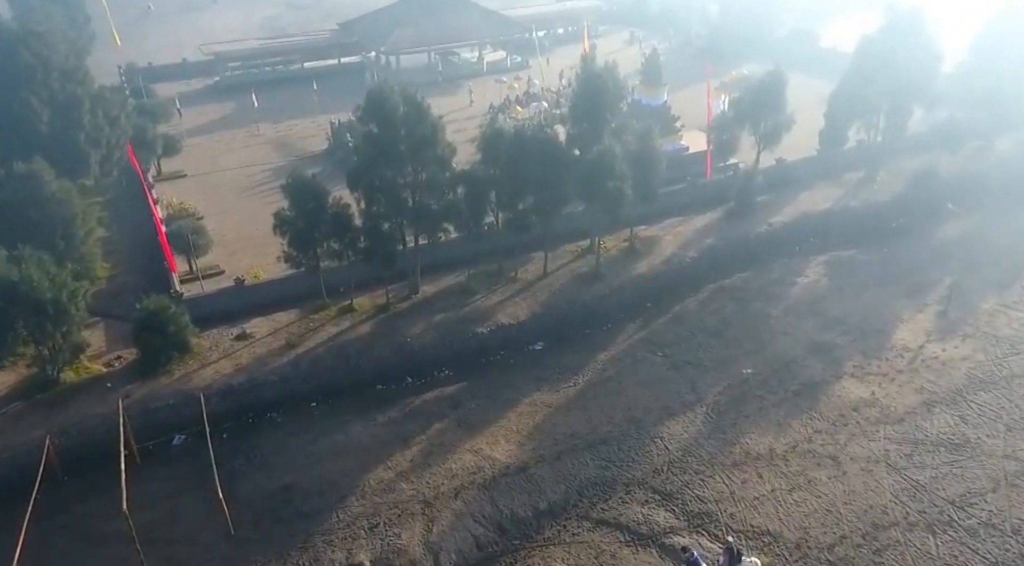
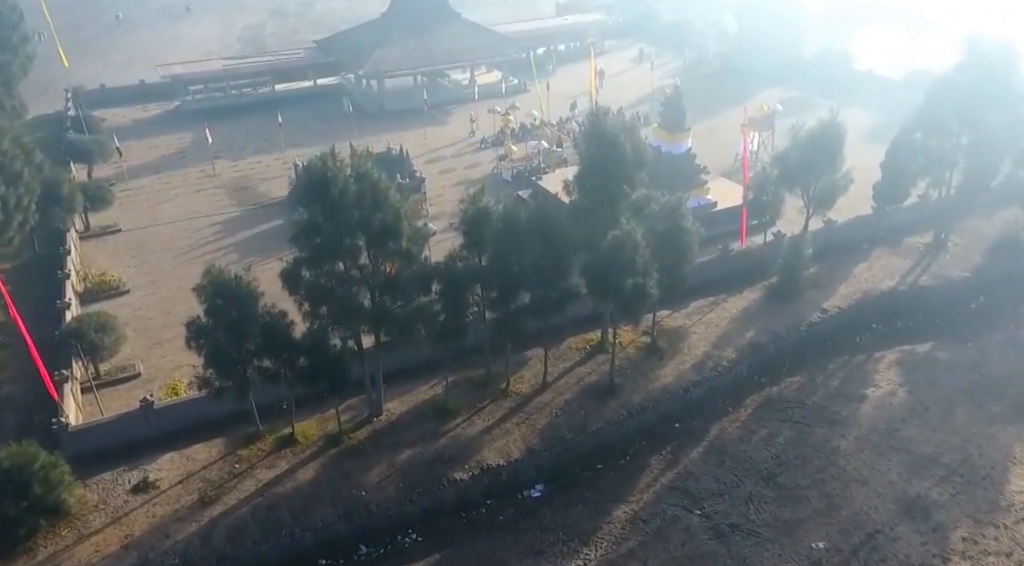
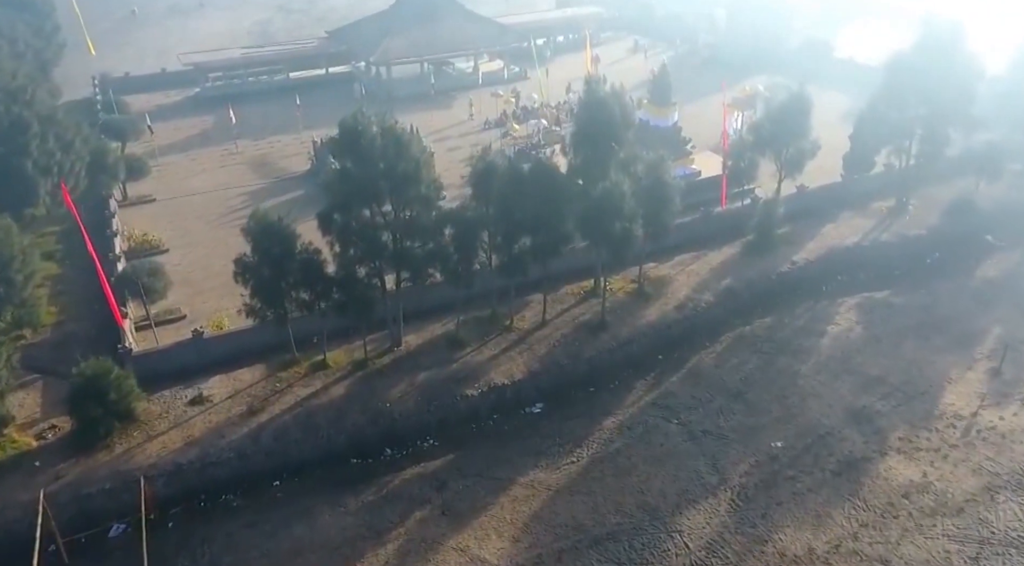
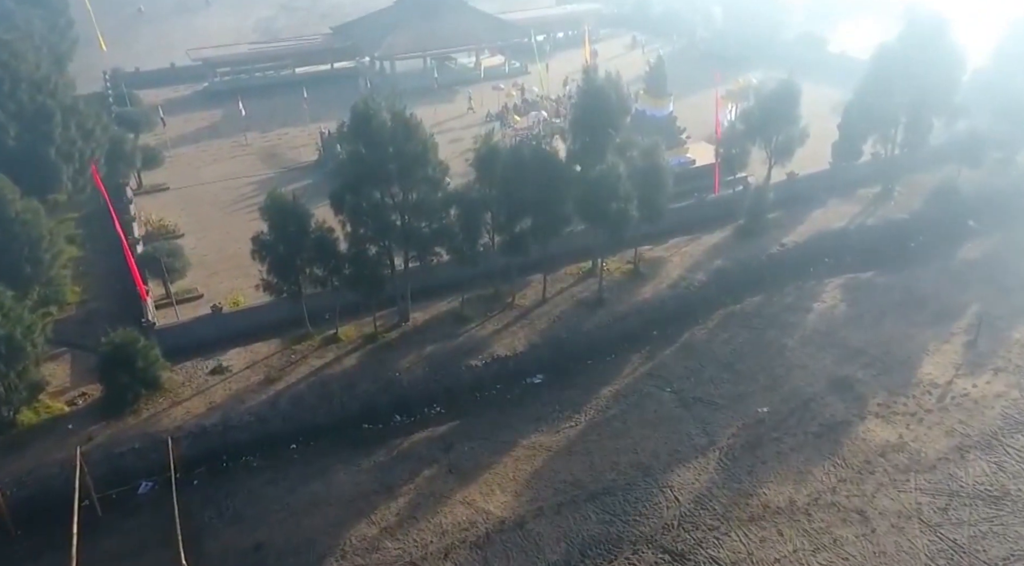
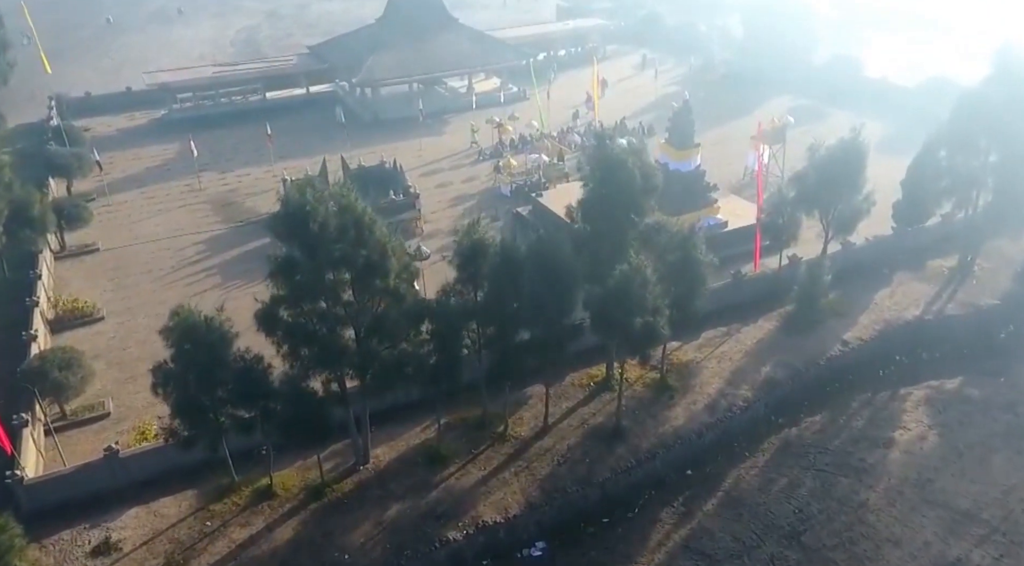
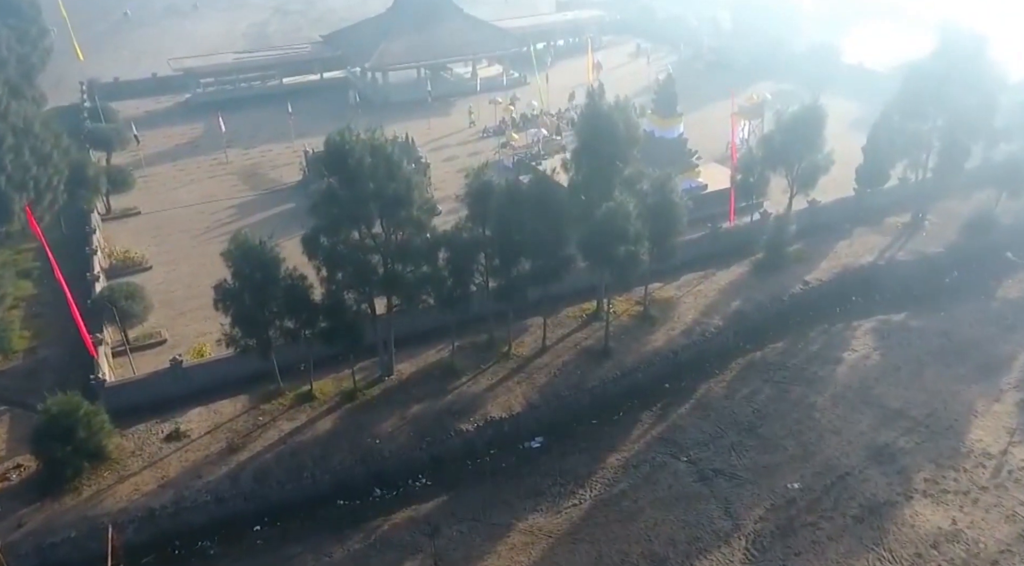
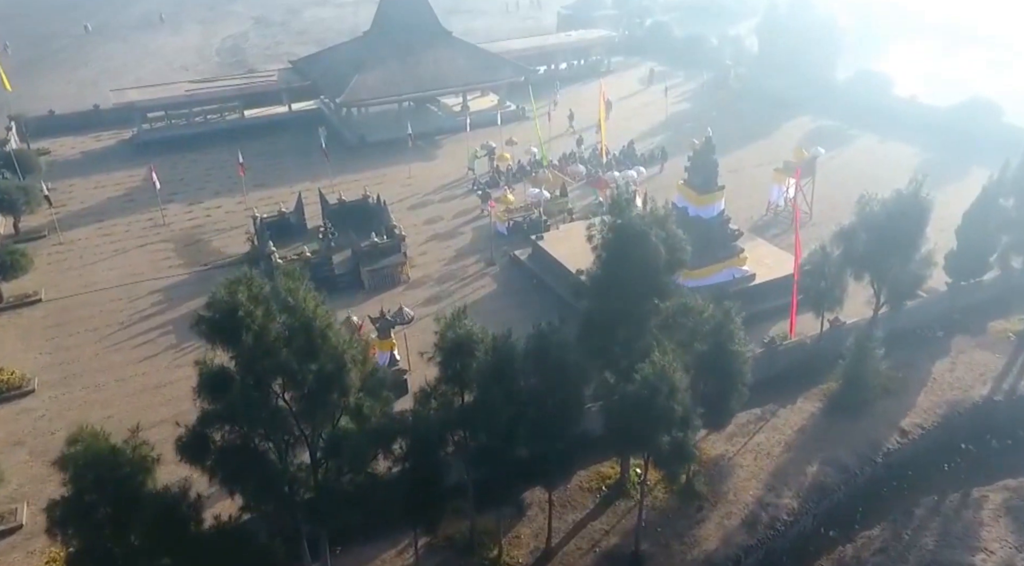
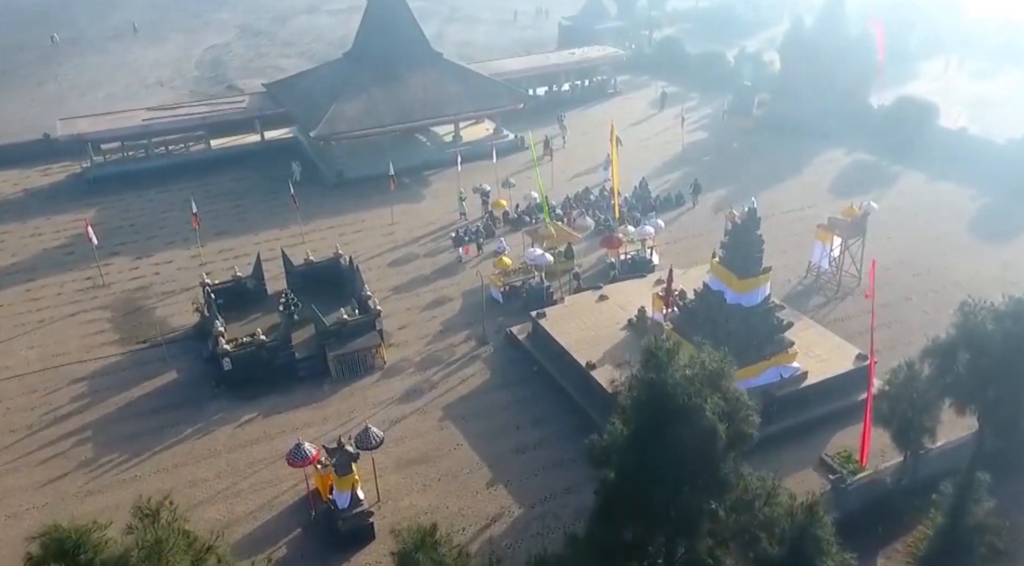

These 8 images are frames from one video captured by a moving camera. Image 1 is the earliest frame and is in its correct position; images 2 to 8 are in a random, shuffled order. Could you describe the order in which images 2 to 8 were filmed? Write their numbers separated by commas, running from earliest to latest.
4, 3, 6, 2, 5, 7, 8
